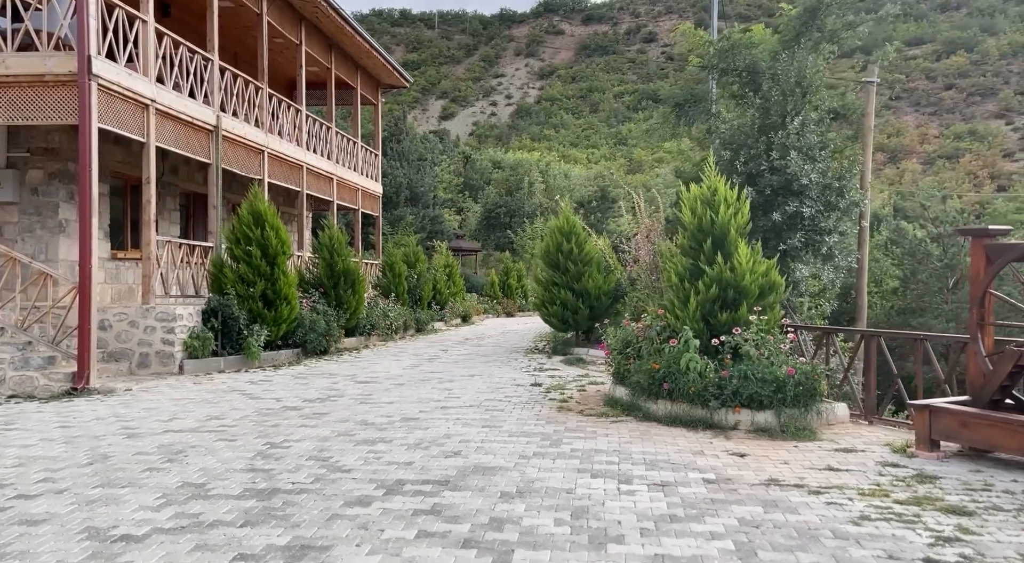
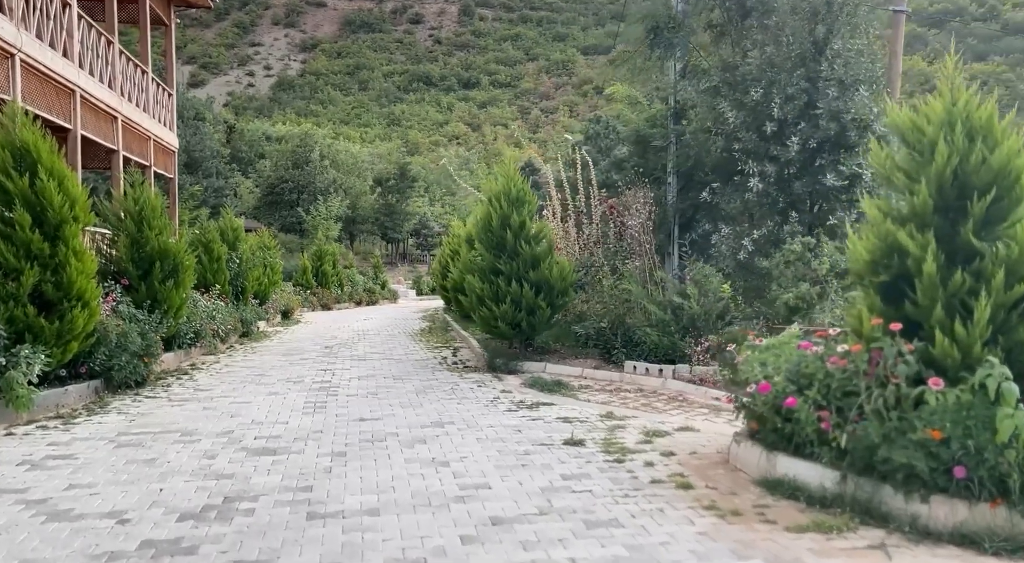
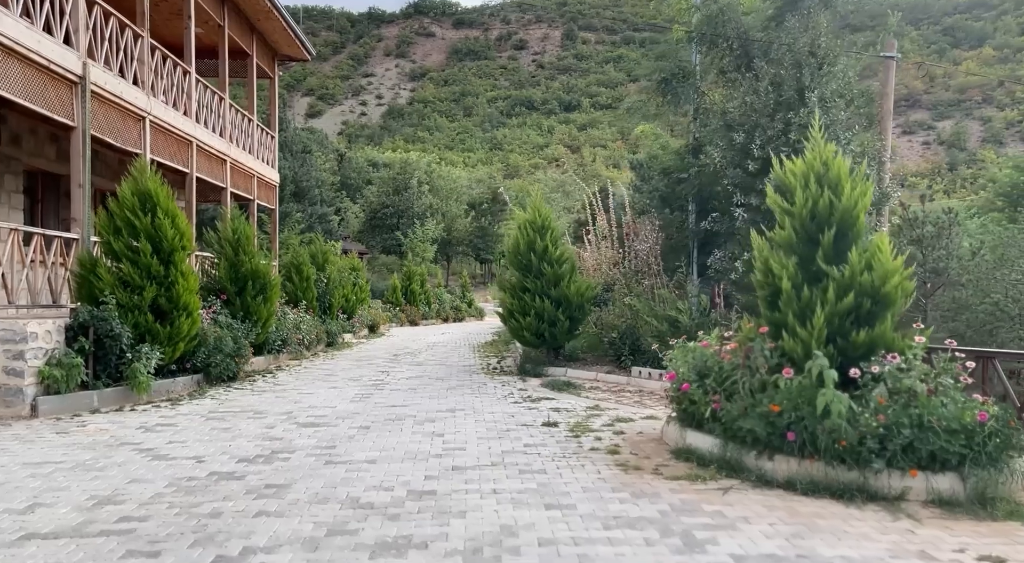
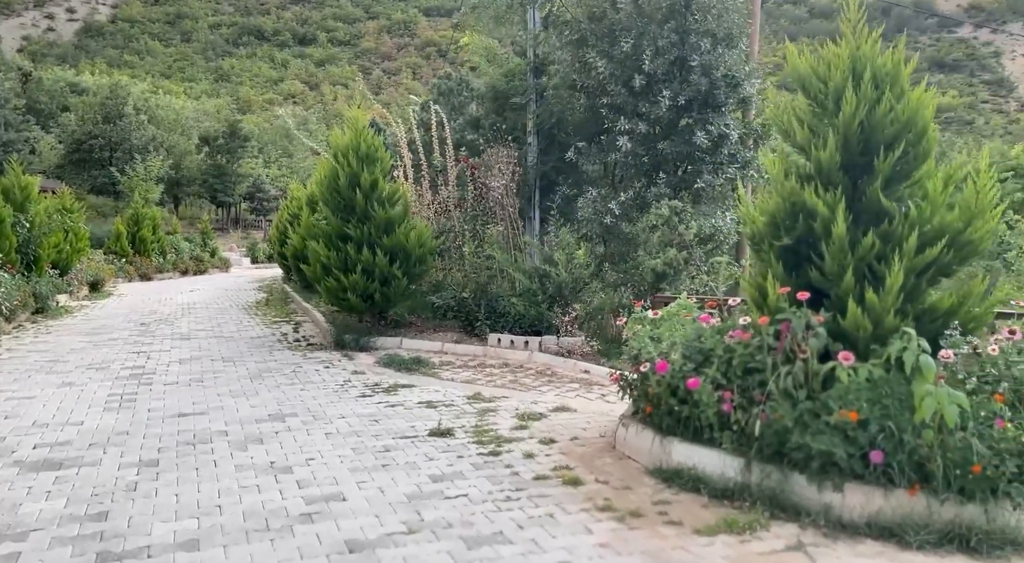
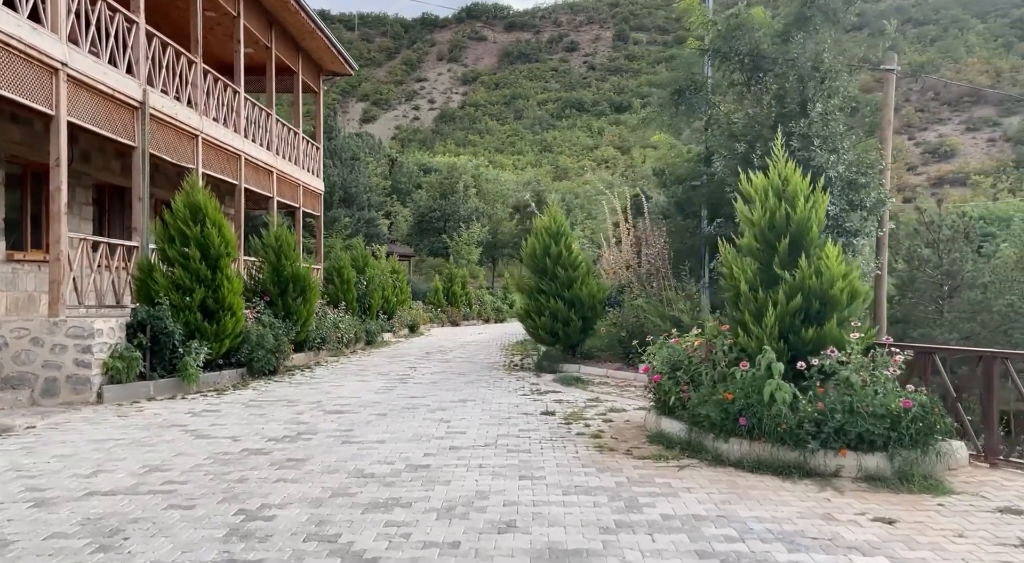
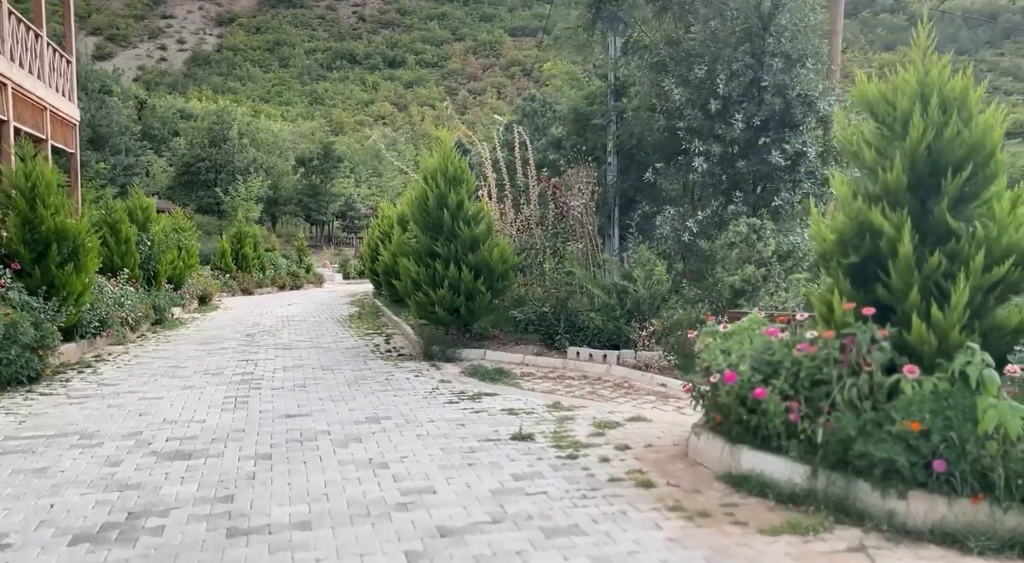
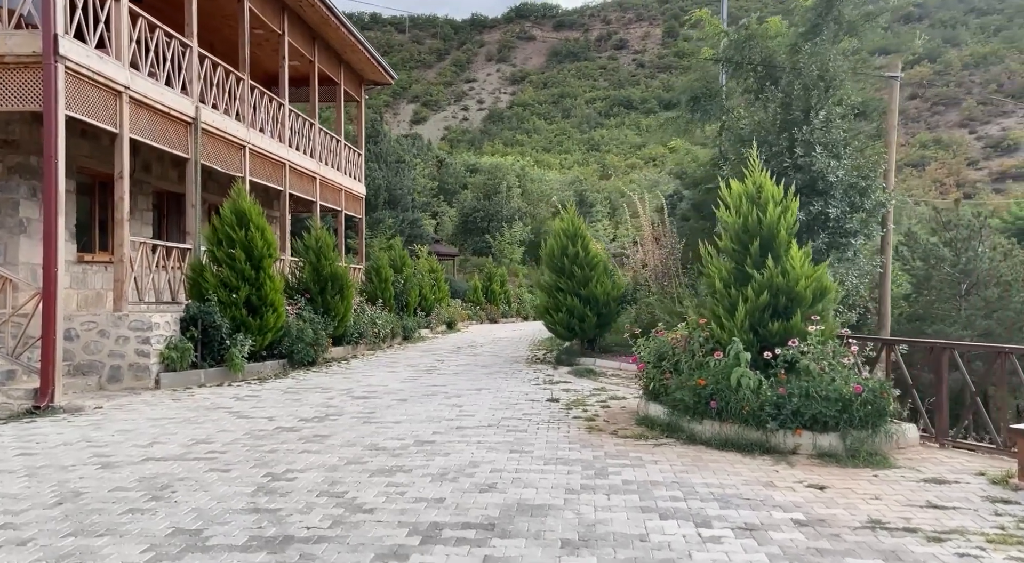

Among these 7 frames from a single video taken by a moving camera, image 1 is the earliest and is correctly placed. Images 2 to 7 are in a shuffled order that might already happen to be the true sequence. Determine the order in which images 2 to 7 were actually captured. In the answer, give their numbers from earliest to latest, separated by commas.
7, 5, 3, 2, 6, 4
